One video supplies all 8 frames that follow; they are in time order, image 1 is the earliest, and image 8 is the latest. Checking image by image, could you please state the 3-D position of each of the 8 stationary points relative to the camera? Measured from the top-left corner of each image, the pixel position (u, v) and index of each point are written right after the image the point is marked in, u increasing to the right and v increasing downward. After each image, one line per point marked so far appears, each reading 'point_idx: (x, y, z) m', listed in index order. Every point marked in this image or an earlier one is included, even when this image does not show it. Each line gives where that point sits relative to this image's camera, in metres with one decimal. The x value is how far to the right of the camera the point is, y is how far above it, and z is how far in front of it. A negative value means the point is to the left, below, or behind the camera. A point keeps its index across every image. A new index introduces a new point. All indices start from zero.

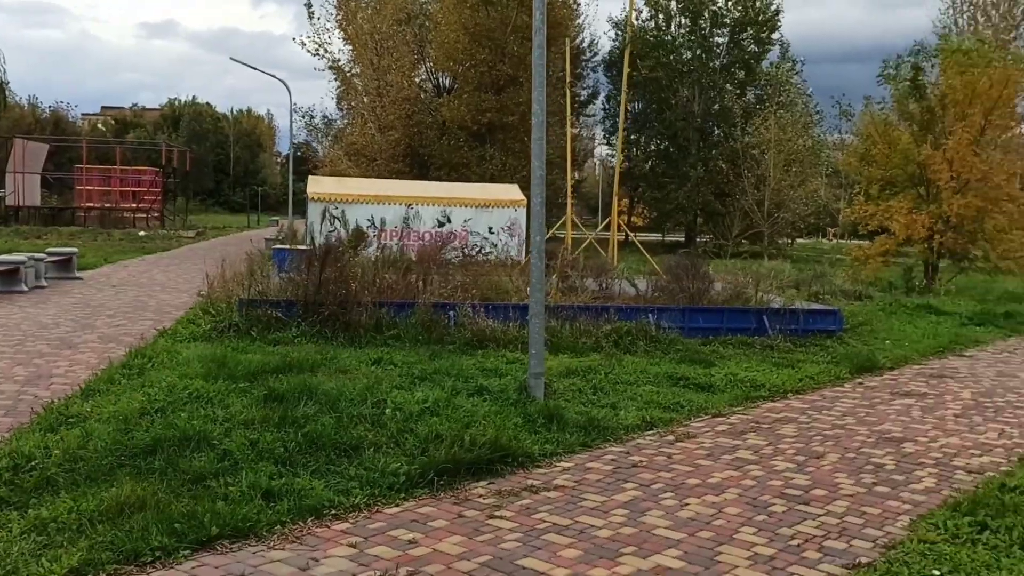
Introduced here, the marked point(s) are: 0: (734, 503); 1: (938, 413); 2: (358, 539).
0: (+1.1, -1.1, +4.9) m
1: (+3.4, -1.0, +7.5) m
2: (-0.7, -1.1, +4.1) m
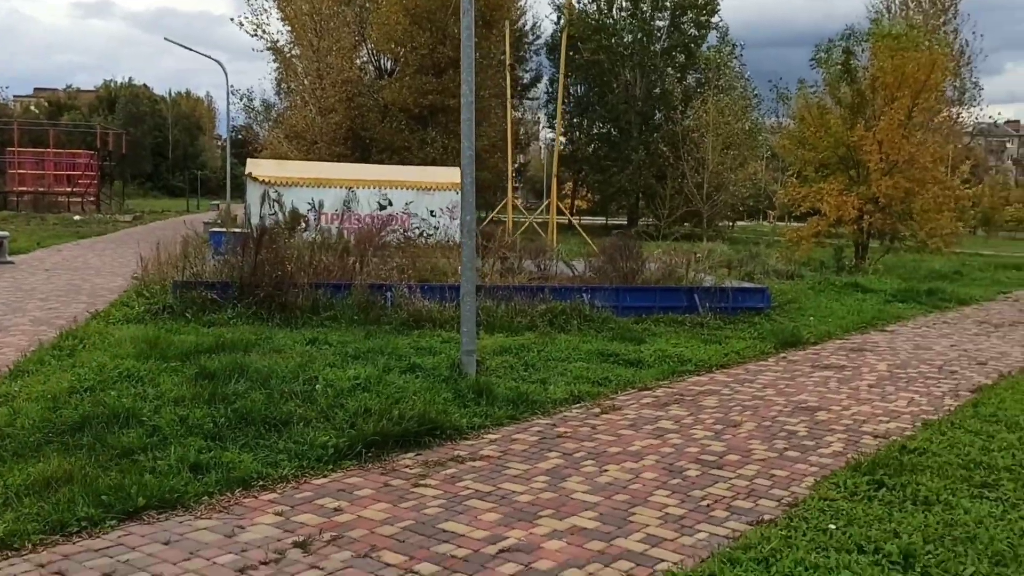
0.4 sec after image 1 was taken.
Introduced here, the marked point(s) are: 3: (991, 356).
0: (+0.8, -1.0, +5.1) m
1: (+2.9, -0.8, +7.8) m
2: (-1.0, -1.0, +4.3) m
3: (+4.8, -0.7, +9.5) m
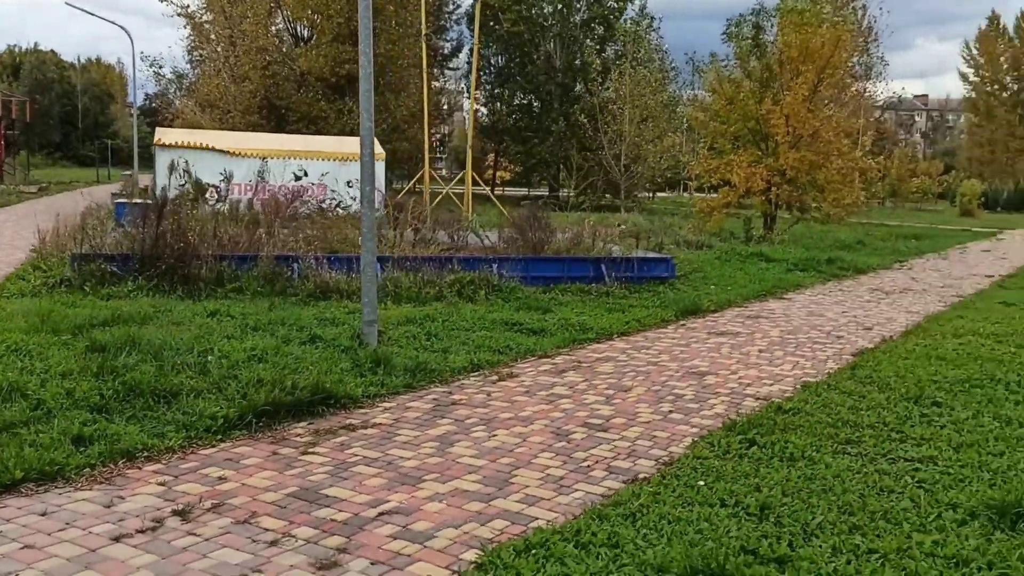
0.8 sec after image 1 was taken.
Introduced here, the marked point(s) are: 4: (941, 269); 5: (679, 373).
0: (+0.1, -0.8, +5.3) m
1: (+2.0, -0.5, +8.2) m
2: (-1.6, -0.9, +4.3) m
3: (+3.9, -0.3, +9.9) m
4: (+7.7, +0.3, +16.7) m
5: (+1.2, -0.6, +7.0) m
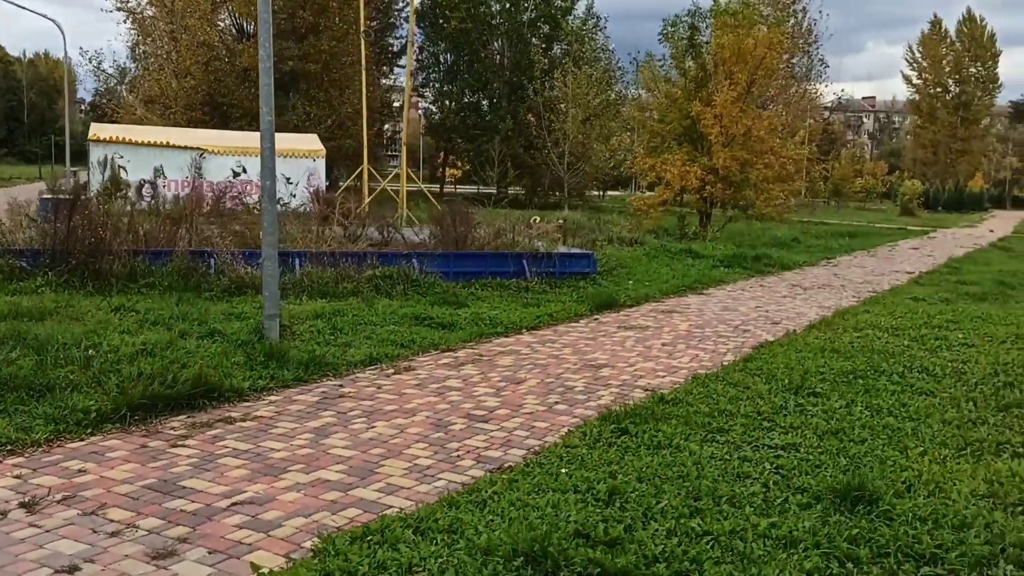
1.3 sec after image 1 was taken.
0: (-0.5, -0.8, +5.3) m
1: (+1.2, -0.5, +8.3) m
2: (-2.2, -0.8, +4.2) m
3: (+3.0, -0.3, +10.1) m
4: (+6.5, +0.4, +17.1) m
5: (+0.5, -0.6, +7.1) m
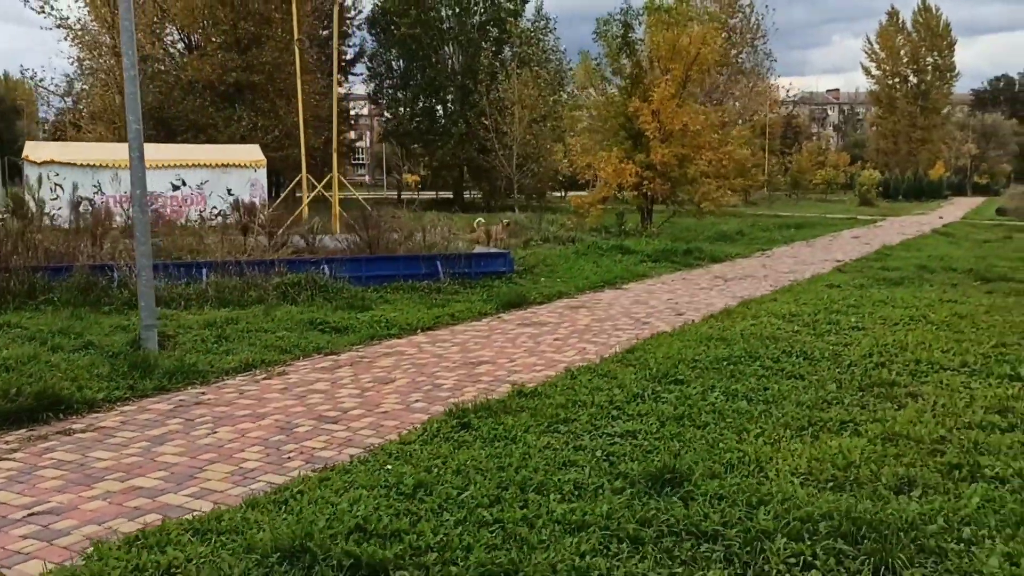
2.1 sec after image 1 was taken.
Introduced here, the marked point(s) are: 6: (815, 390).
0: (-1.4, -0.8, +5.3) m
1: (+0.3, -0.4, +8.3) m
2: (-3.0, -0.9, +4.2) m
3: (+2.0, -0.2, +10.2) m
4: (+5.3, +0.6, +17.2) m
5: (-0.4, -0.6, +7.1) m
6: (+2.0, -0.7, +6.1) m
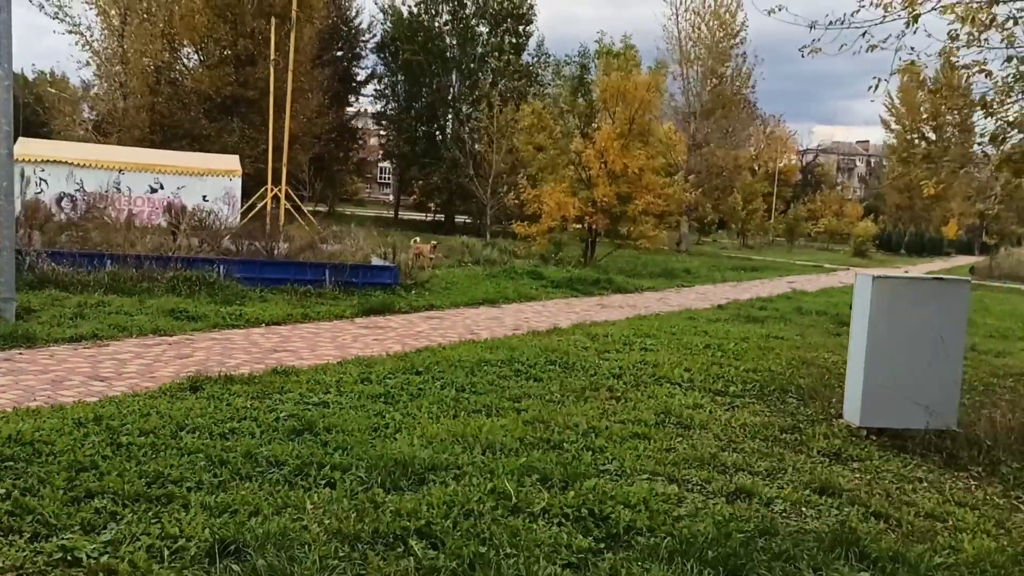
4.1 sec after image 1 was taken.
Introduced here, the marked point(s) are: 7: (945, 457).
0: (-3.2, -0.6, +6.4) m
1: (-1.5, -0.5, +9.4) m
2: (-4.9, -0.6, +5.3) m
3: (+0.3, -0.4, +11.2) m
4: (+3.8, -0.1, +18.2) m
5: (-2.2, -0.5, +8.2) m
6: (+0.2, -0.8, +7.2) m
7: (+2.7, -1.1, +6.0) m
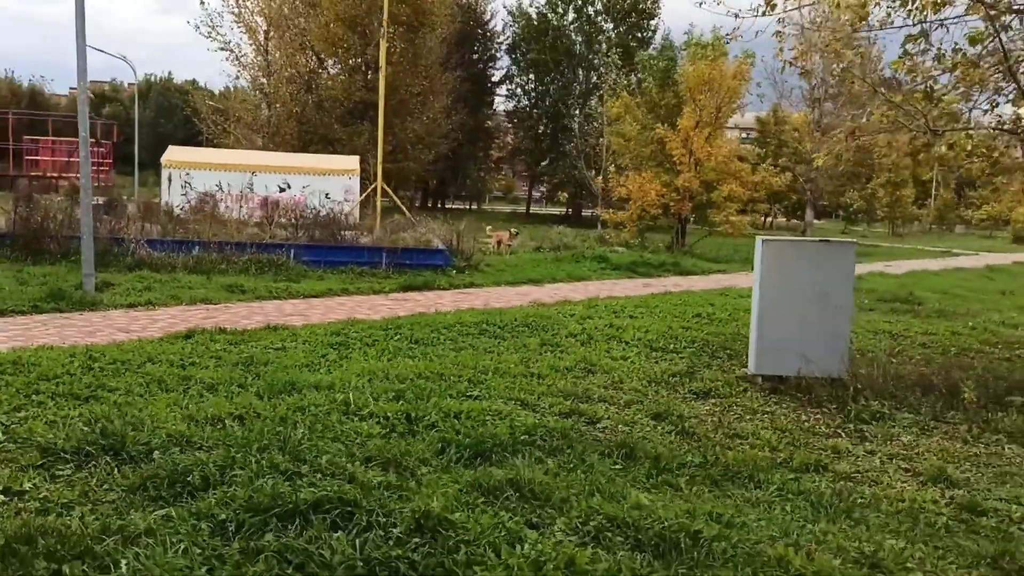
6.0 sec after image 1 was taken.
0: (-3.7, -0.4, +8.1) m
1: (-1.5, -0.2, +10.7) m
2: (-5.5, -0.4, +7.3) m
3: (+0.6, -0.1, +12.2) m
4: (+5.2, +0.3, +18.5) m
5: (-2.4, -0.3, +9.7) m
6: (-0.2, -0.5, +8.3) m
7: (+2.1, -0.8, +6.6) m
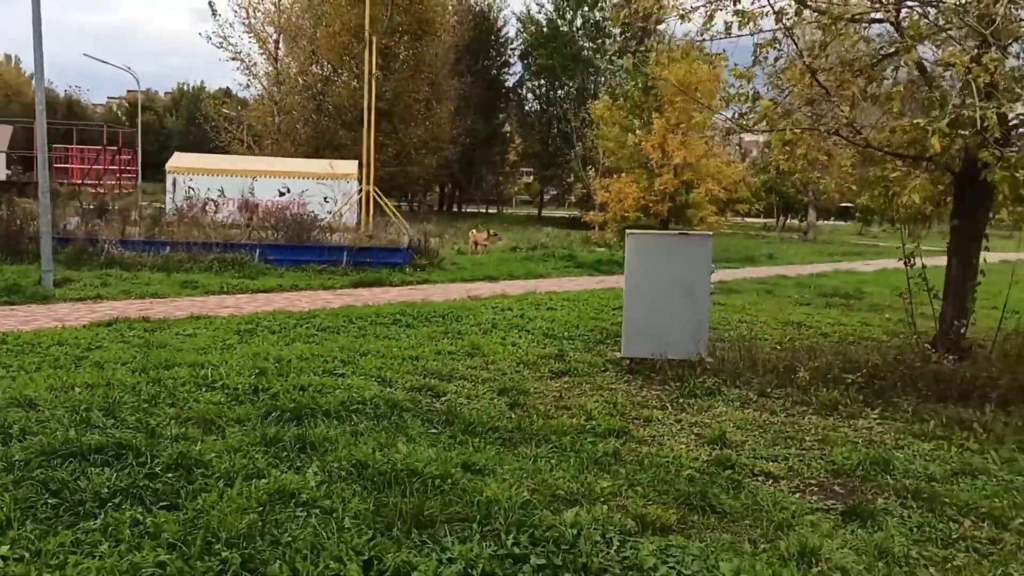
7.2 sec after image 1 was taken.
0: (-4.6, -0.3, +8.8) m
1: (-2.3, -0.2, +11.3) m
2: (-6.5, -0.3, +8.1) m
3: (-0.2, -0.1, +12.8) m
4: (+4.6, +0.3, +18.9) m
5: (-3.3, -0.2, +10.4) m
6: (-1.2, -0.4, +8.9) m
7: (+1.1, -0.7, +7.1) m
